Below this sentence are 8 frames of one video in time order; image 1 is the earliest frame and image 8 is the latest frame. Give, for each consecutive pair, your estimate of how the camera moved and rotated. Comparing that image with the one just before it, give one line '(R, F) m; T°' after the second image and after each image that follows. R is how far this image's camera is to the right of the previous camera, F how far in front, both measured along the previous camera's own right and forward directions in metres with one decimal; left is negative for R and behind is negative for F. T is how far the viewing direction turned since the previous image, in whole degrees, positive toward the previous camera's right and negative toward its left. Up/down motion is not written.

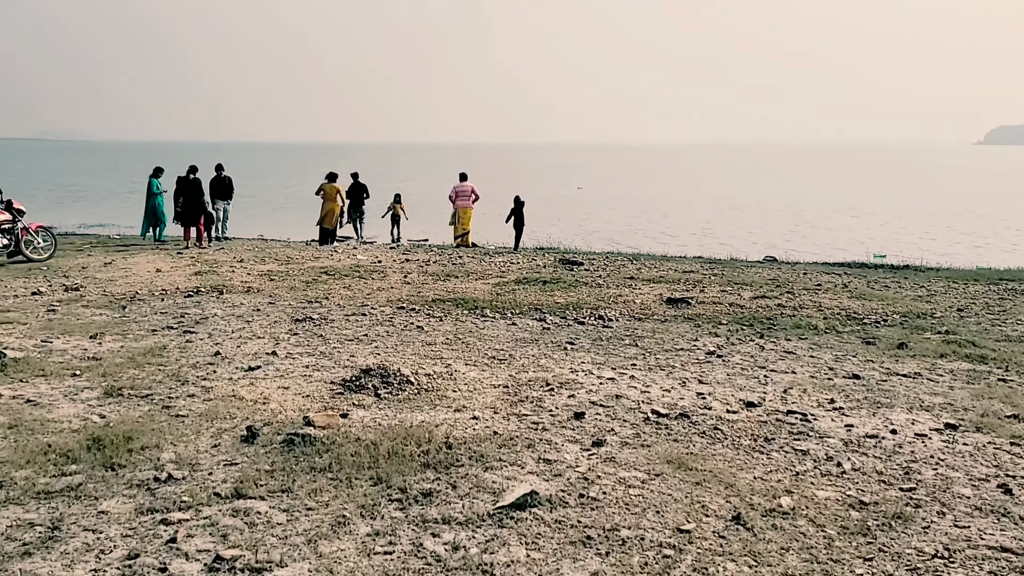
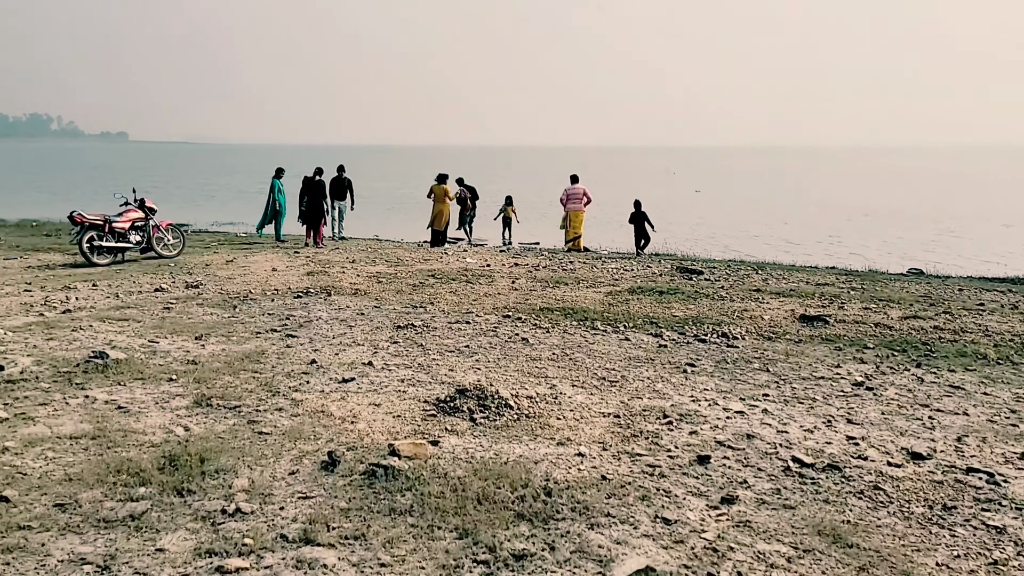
(0.0, +0.7) m; -8°
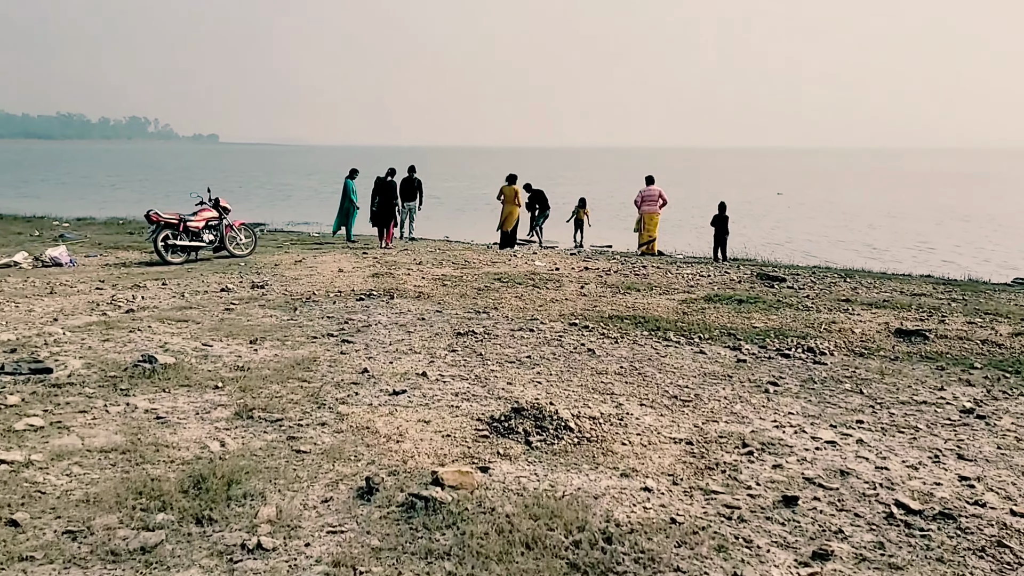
(+0.1, +0.5) m; -5°
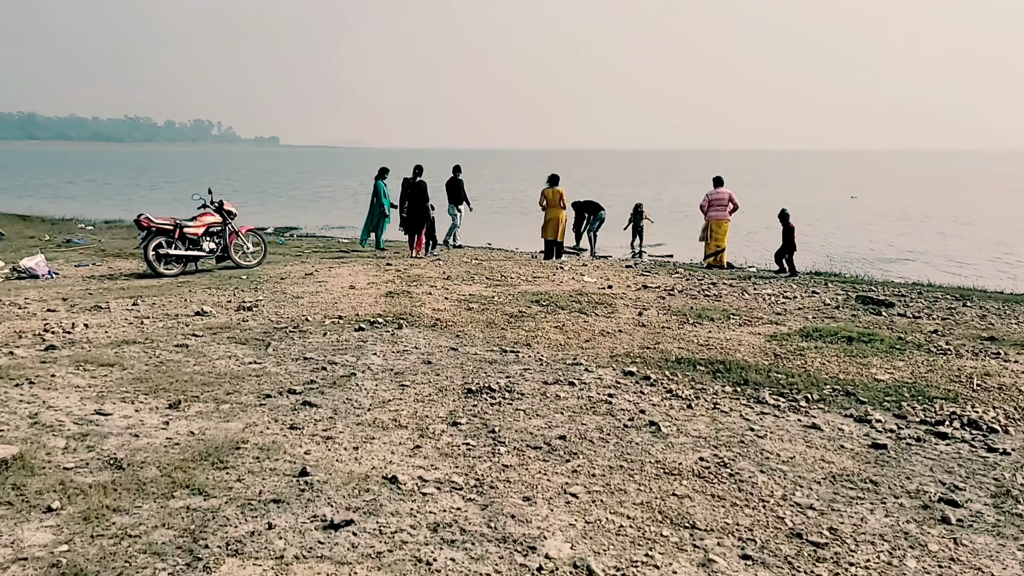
(+0.2, +2.5) m; -4°
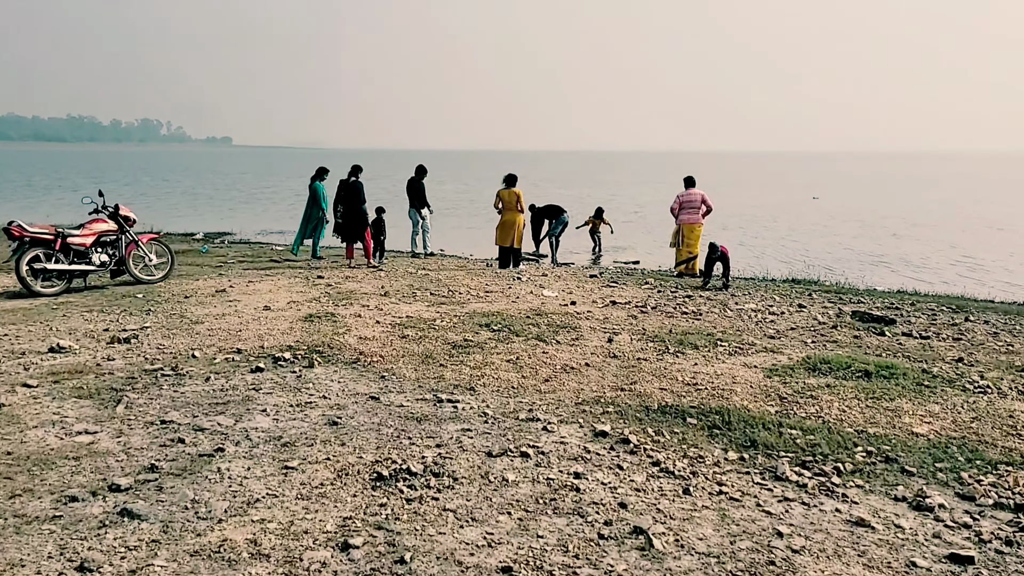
(+0.2, +1.8) m; +3°
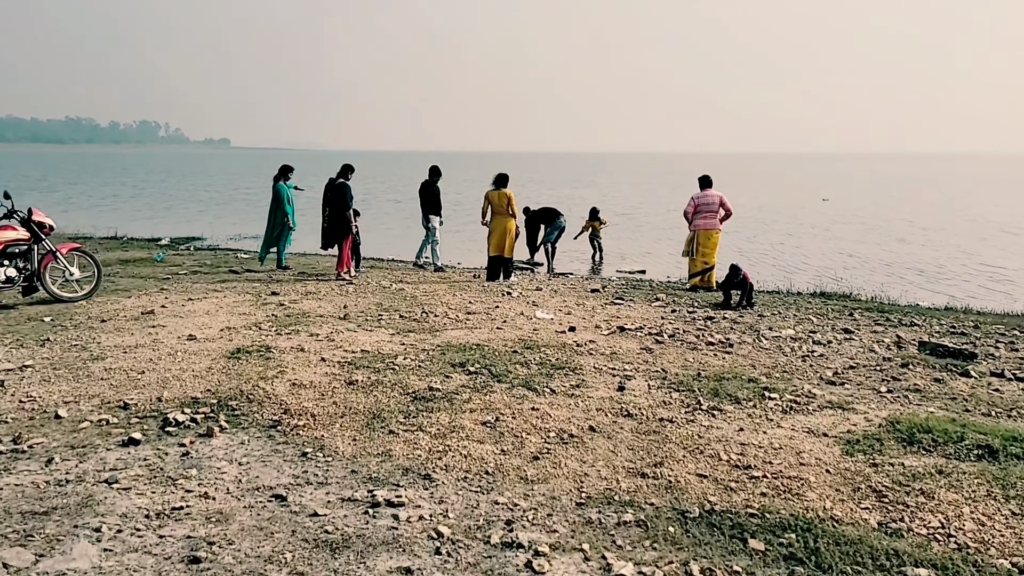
(+0.2, +2.1) m; 0°
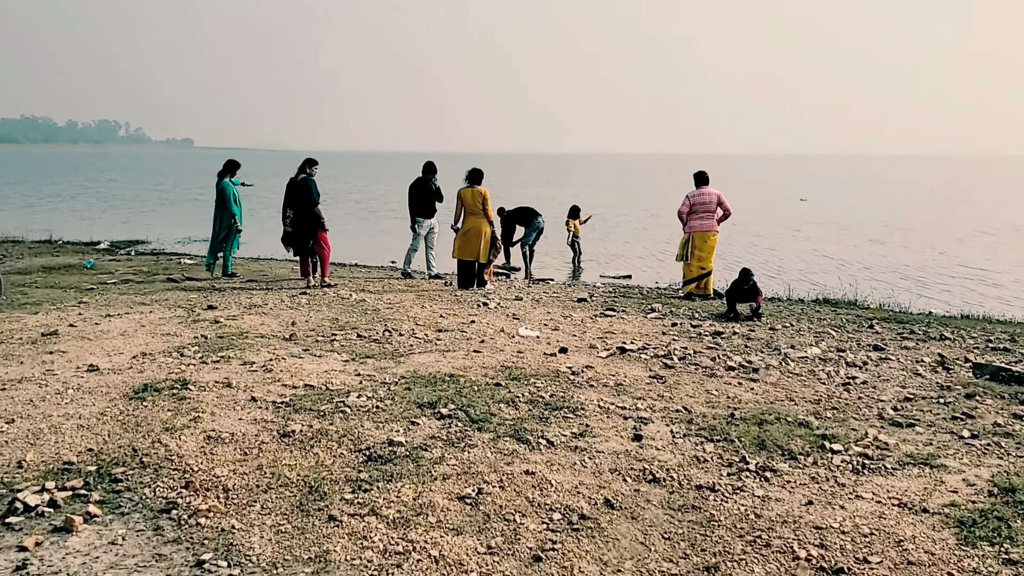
(-0.1, +1.5) m; +2°
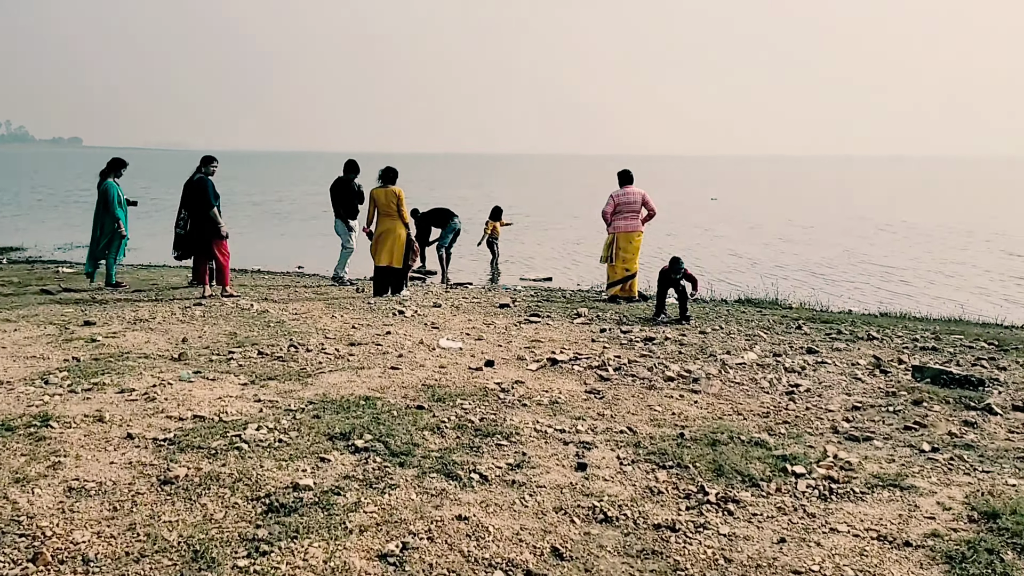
(-0.1, +0.7) m; +6°
